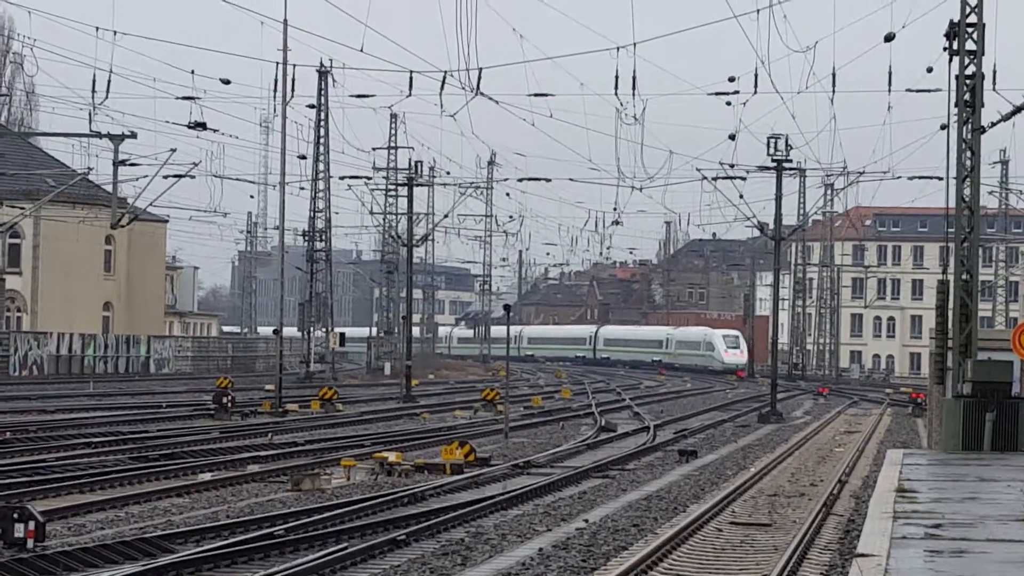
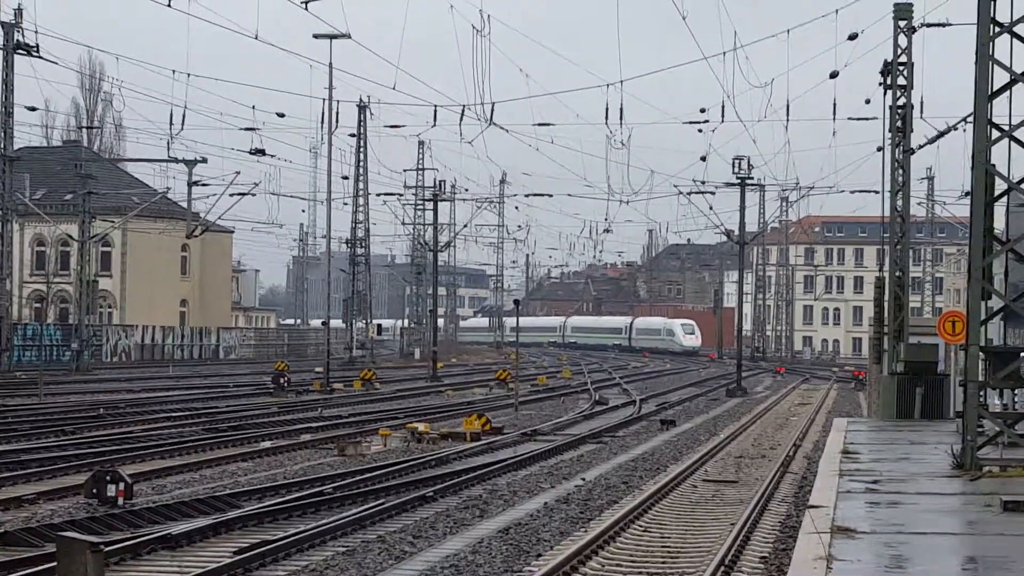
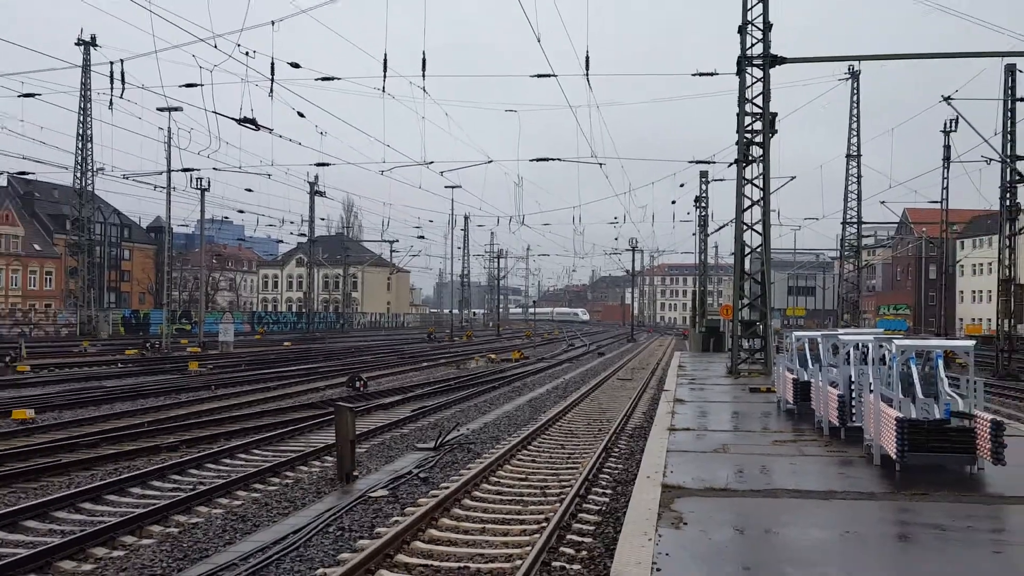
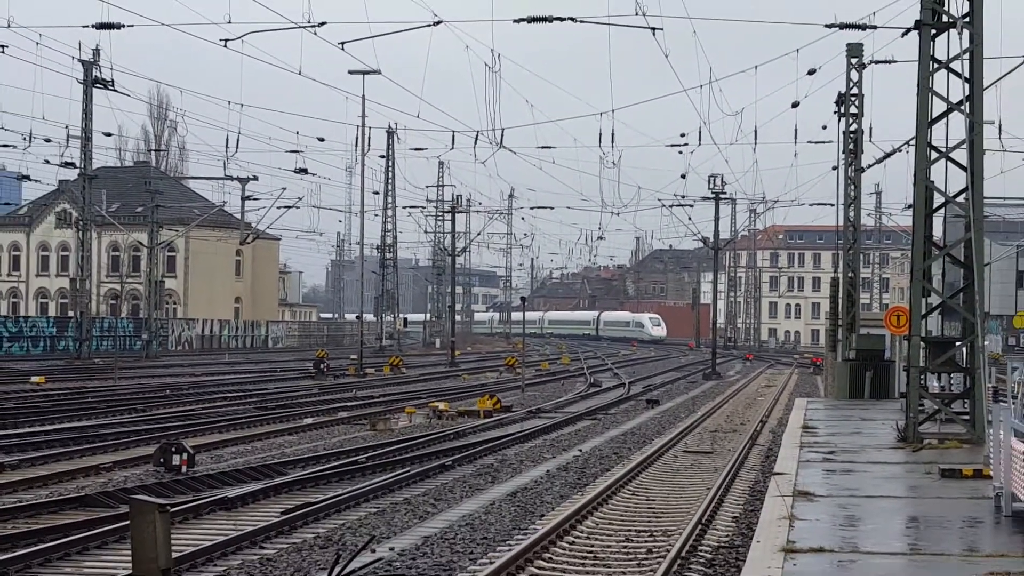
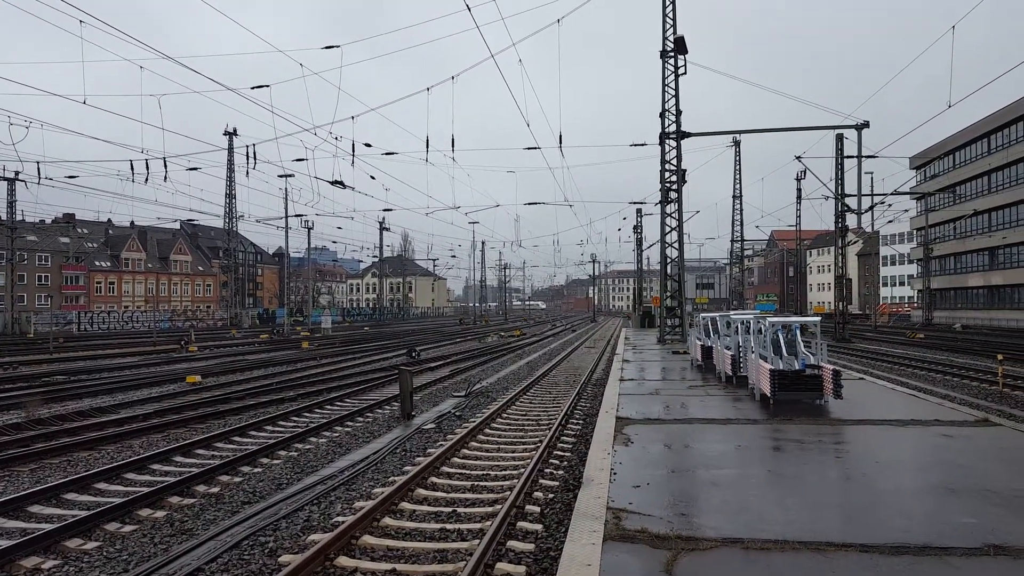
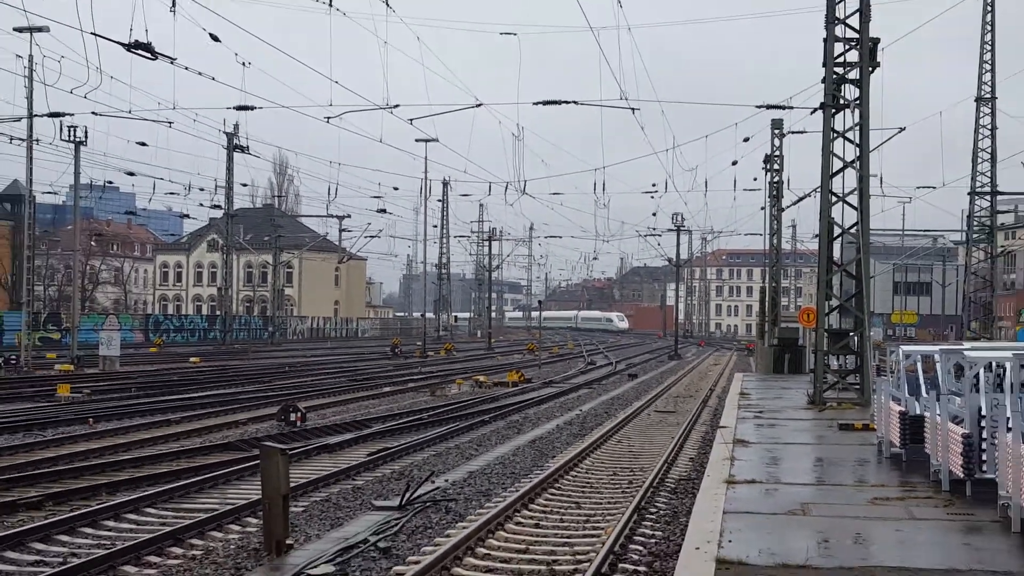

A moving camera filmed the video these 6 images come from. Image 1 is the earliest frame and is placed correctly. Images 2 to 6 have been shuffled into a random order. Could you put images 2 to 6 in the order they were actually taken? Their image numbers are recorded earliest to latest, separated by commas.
2, 4, 6, 3, 5
